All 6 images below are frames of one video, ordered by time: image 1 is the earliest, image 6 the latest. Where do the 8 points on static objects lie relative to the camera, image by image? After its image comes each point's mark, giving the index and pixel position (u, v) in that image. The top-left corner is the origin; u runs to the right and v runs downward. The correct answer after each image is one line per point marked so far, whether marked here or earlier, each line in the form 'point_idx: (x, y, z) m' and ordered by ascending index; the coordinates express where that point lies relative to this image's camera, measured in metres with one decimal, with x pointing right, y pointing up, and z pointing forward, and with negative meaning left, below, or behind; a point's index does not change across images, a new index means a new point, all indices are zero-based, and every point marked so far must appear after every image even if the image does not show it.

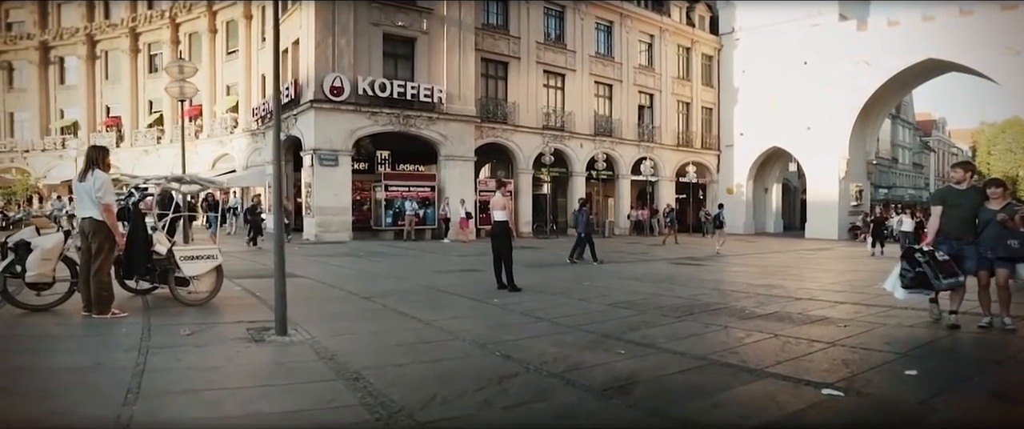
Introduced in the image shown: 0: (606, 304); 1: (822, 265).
0: (+1.2, -1.1, +8.8) m
1: (+6.8, -1.1, +15.1) m
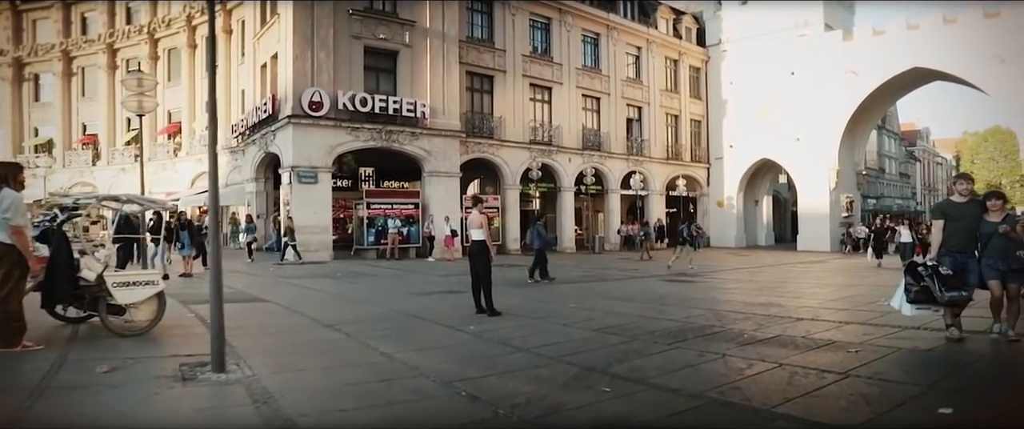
0: (+0.9, -1.3, +8.0) m
1: (+6.4, -1.3, +14.4) m
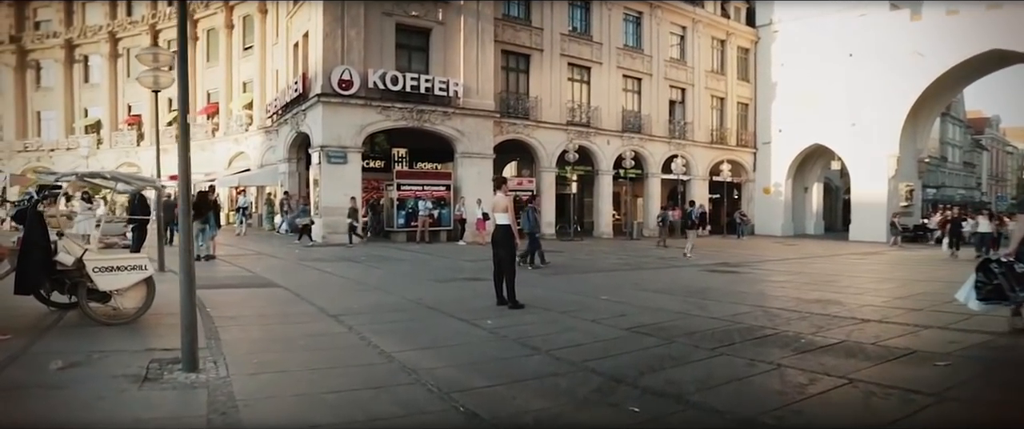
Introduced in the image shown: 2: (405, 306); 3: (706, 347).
0: (+1.1, -1.2, +7.0) m
1: (+7.0, -1.1, +13.1) m
2: (-1.4, -1.2, +8.8) m
3: (+1.7, -1.2, +6.2) m
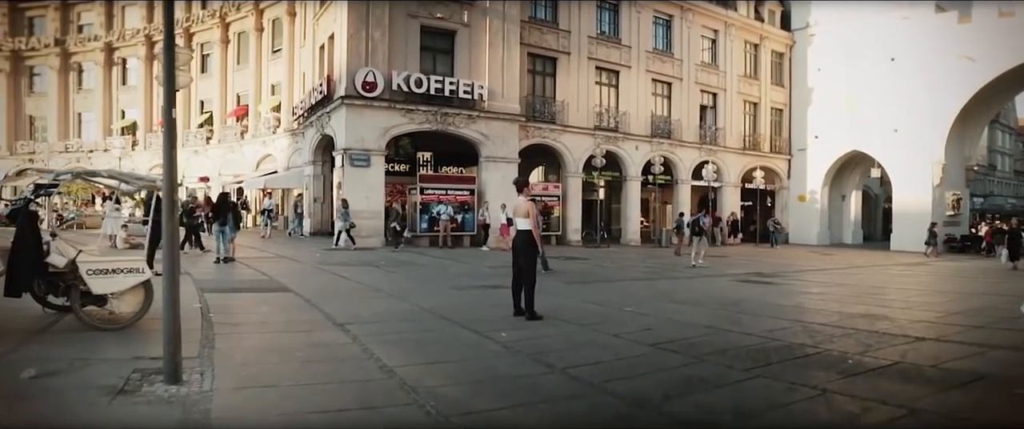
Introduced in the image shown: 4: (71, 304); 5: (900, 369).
0: (+1.3, -1.2, +6.5) m
1: (+7.4, -1.3, +12.3) m
2: (-1.1, -1.2, +8.3) m
3: (+1.8, -1.2, +5.6) m
4: (-4.2, -0.8, +6.6) m
5: (+3.1, -1.2, +5.5) m
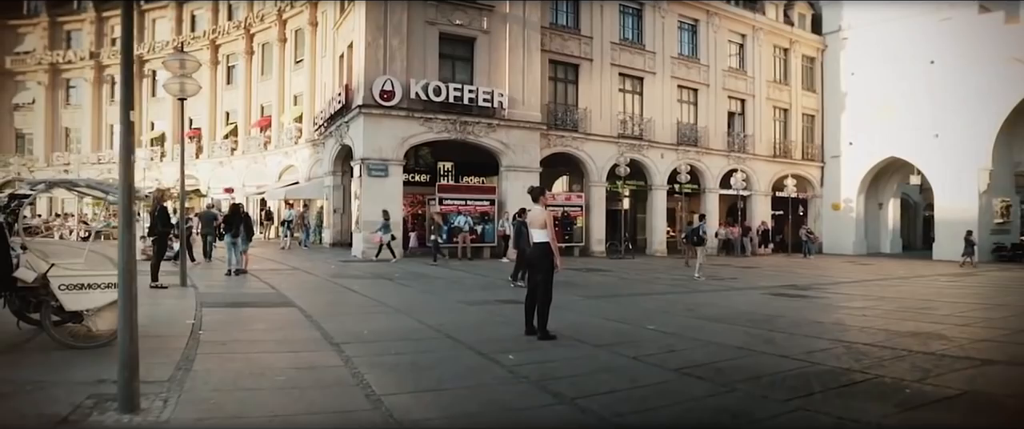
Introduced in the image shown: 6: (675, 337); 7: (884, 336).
0: (+1.3, -1.3, +5.8) m
1: (+7.6, -1.4, +11.4) m
2: (-1.0, -1.3, +7.7) m
3: (+1.9, -1.3, +4.9) m
4: (-4.2, -1.0, +6.1) m
5: (+3.1, -1.3, +4.7) m
6: (+1.7, -1.3, +7.3) m
7: (+4.0, -1.3, +7.5) m
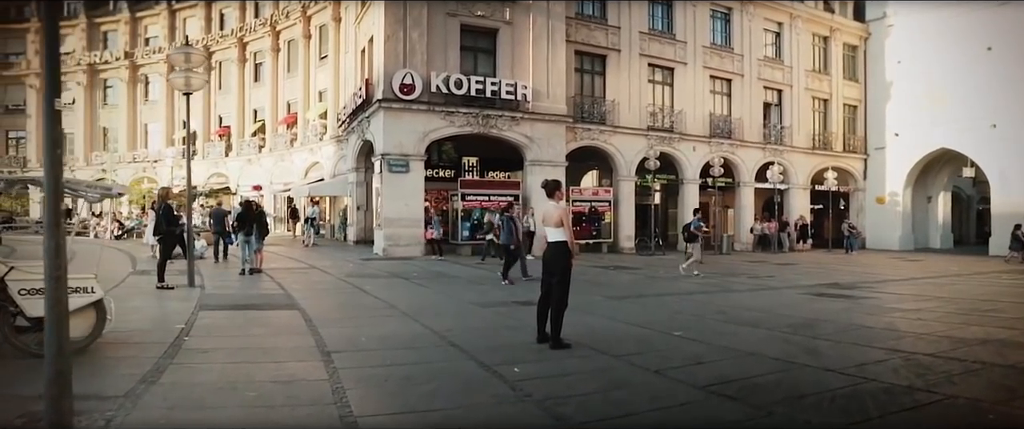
0: (+1.3, -1.2, +5.0) m
1: (+7.9, -1.3, +10.3) m
2: (-0.9, -1.3, +7.0) m
3: (+1.8, -1.2, +4.1) m
4: (-4.1, -0.9, +5.6) m
5: (+3.1, -1.2, +3.8) m
6: (+1.8, -1.2, +6.5) m
7: (+4.1, -1.2, +6.6) m
